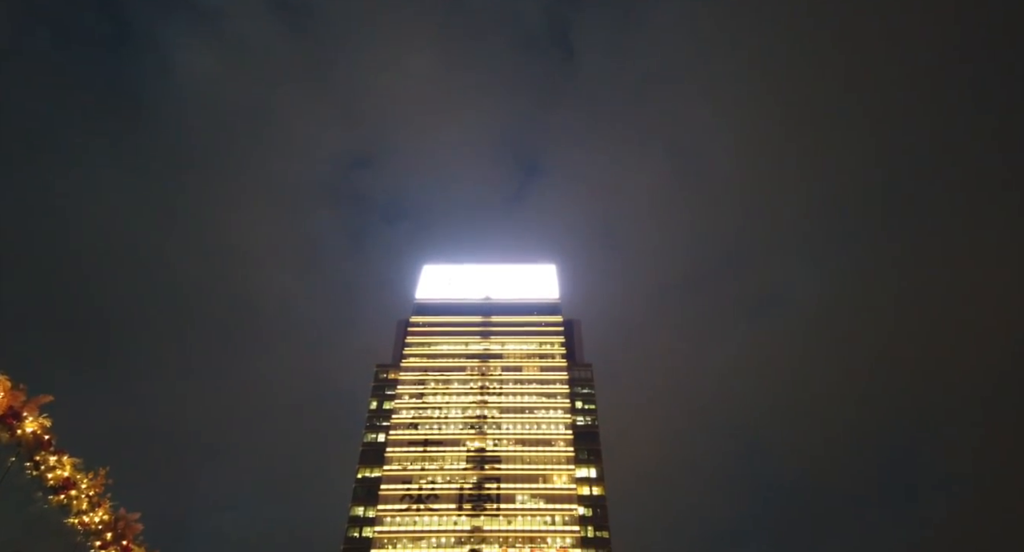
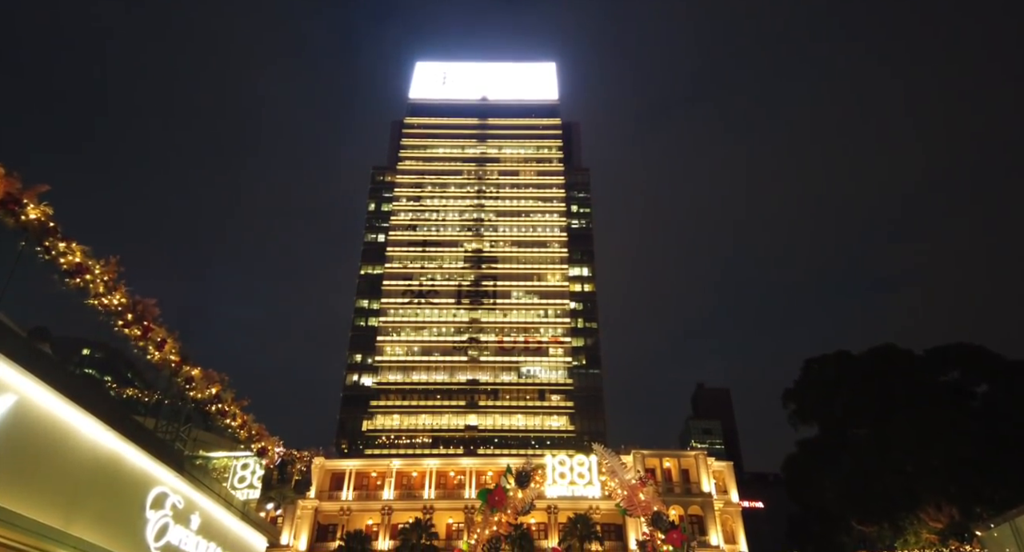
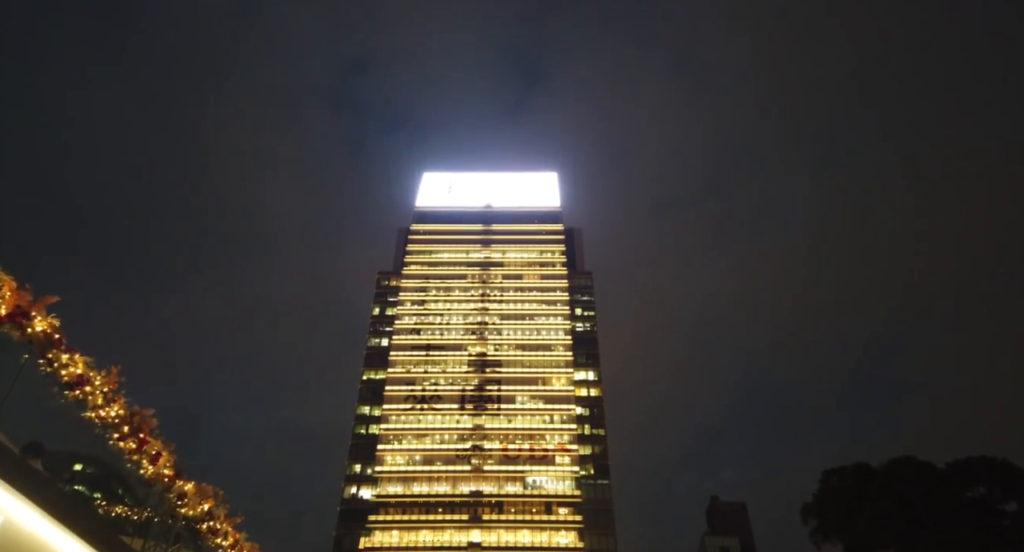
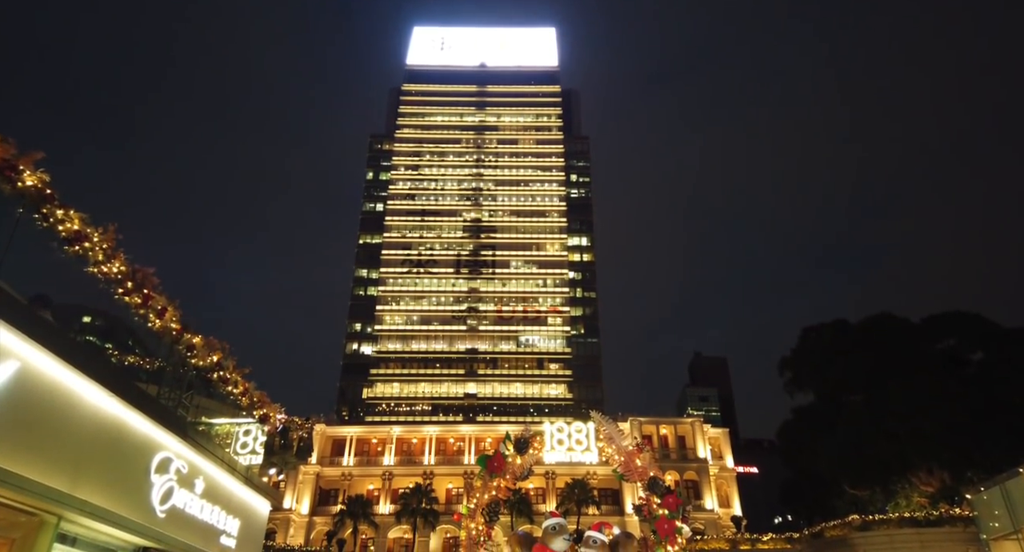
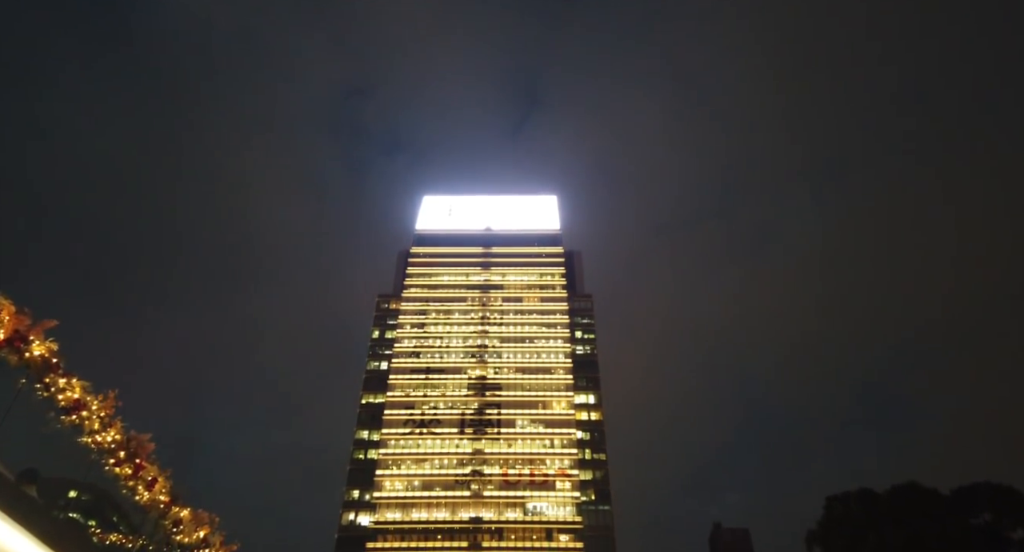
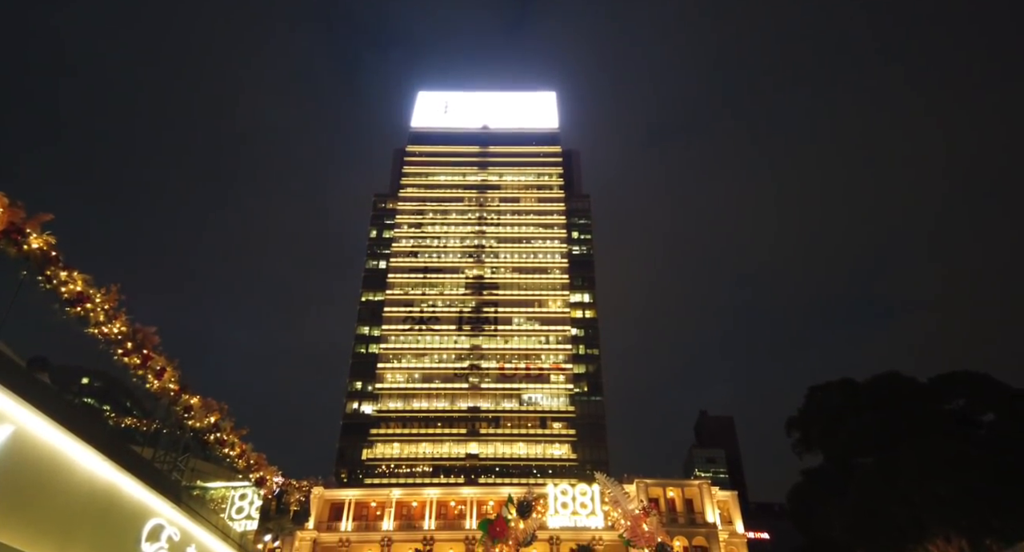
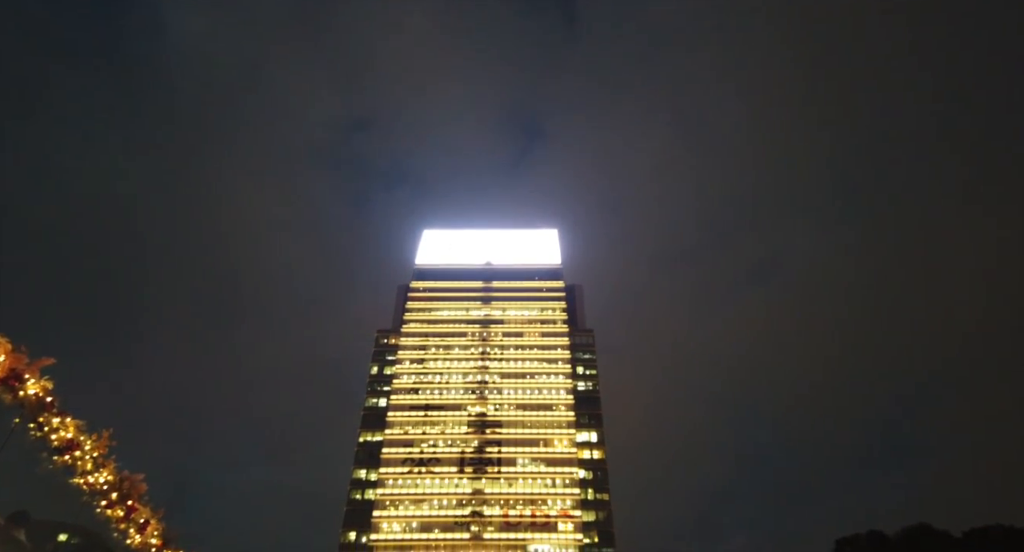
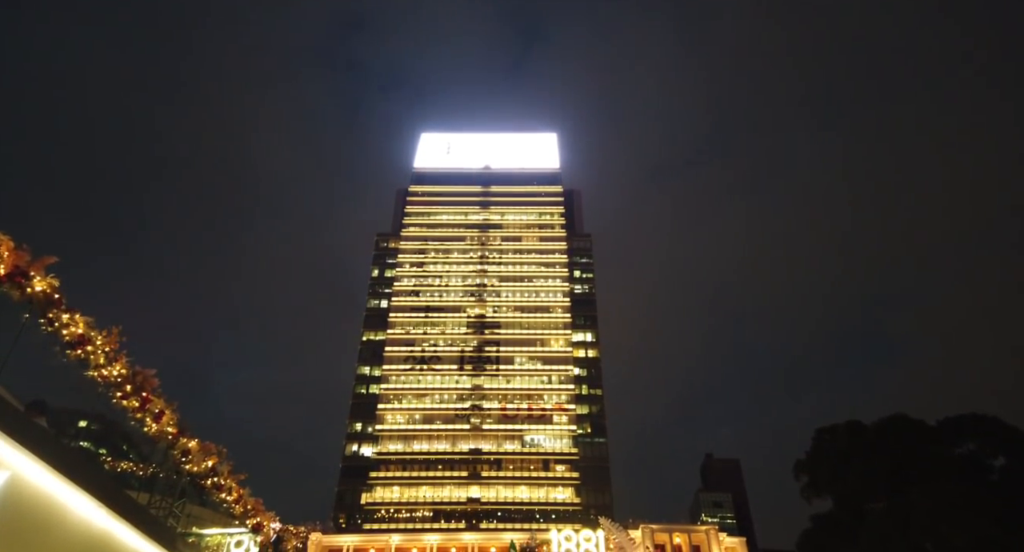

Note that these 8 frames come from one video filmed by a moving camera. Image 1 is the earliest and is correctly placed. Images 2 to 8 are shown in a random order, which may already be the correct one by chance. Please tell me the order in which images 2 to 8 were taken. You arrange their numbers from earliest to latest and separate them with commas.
7, 5, 3, 8, 6, 2, 4
